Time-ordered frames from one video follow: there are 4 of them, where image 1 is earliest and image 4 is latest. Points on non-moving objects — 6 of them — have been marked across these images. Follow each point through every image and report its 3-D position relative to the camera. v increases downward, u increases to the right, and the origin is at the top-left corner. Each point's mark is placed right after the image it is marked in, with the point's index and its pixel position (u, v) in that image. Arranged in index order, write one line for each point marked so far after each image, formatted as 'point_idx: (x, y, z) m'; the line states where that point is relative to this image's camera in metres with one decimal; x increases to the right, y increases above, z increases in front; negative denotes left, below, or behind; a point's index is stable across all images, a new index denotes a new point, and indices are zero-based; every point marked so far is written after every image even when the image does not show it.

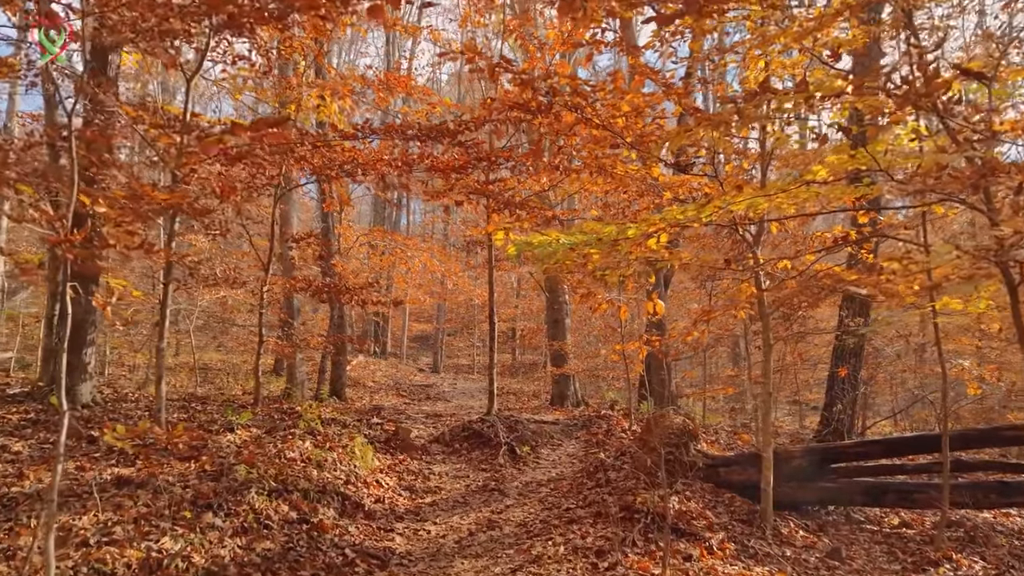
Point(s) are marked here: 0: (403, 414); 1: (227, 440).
0: (-2.2, -2.5, +11.4) m
1: (-3.3, -1.8, +6.6) m
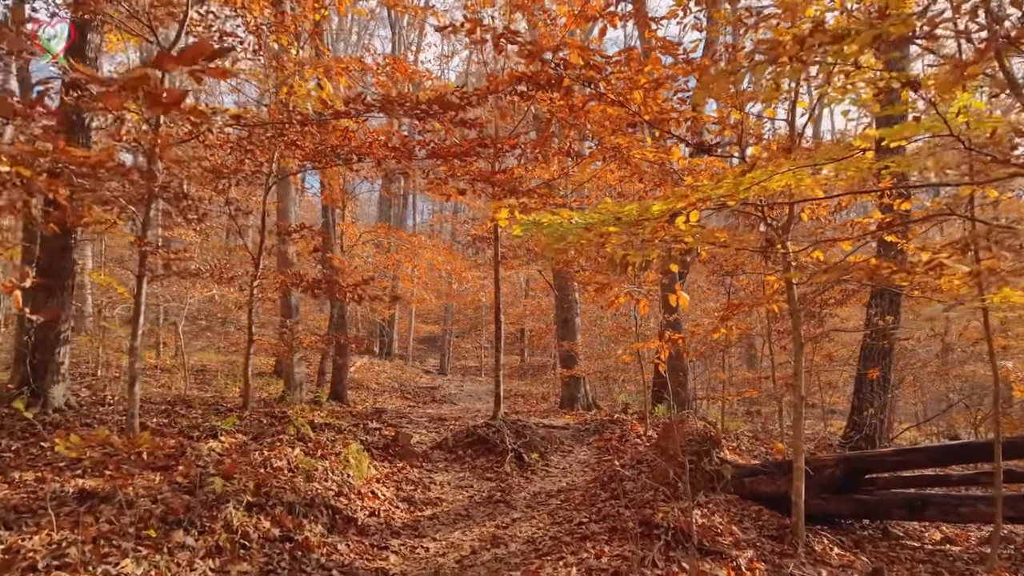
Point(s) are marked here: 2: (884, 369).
0: (-2.0, -2.5, +10.9) m
1: (-3.2, -1.7, +6.0) m
2: (+6.3, -1.4, +9.7) m
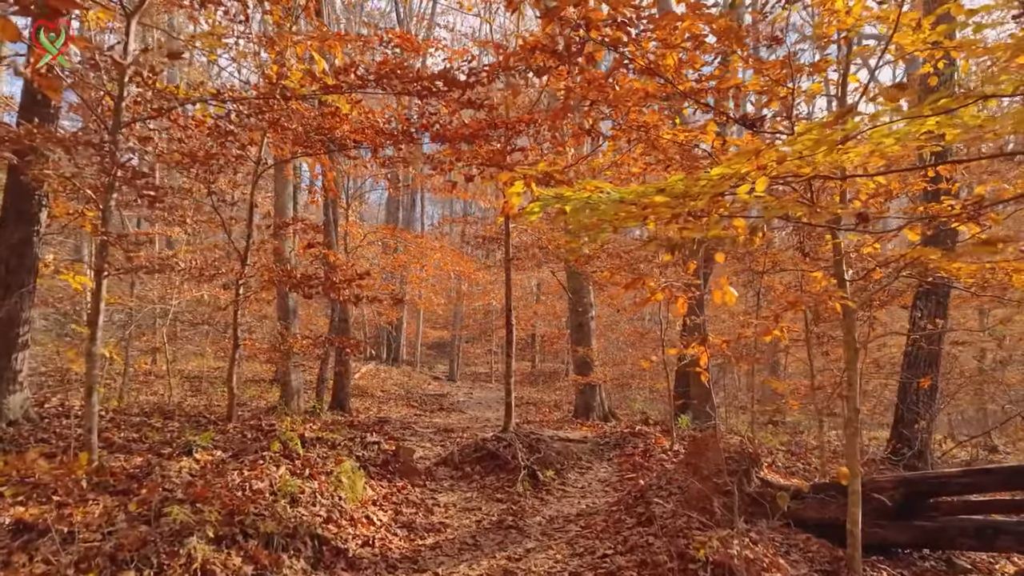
0: (-1.8, -2.5, +10.1) m
1: (-3.1, -1.7, +5.3) m
2: (+6.5, -1.4, +8.8) m
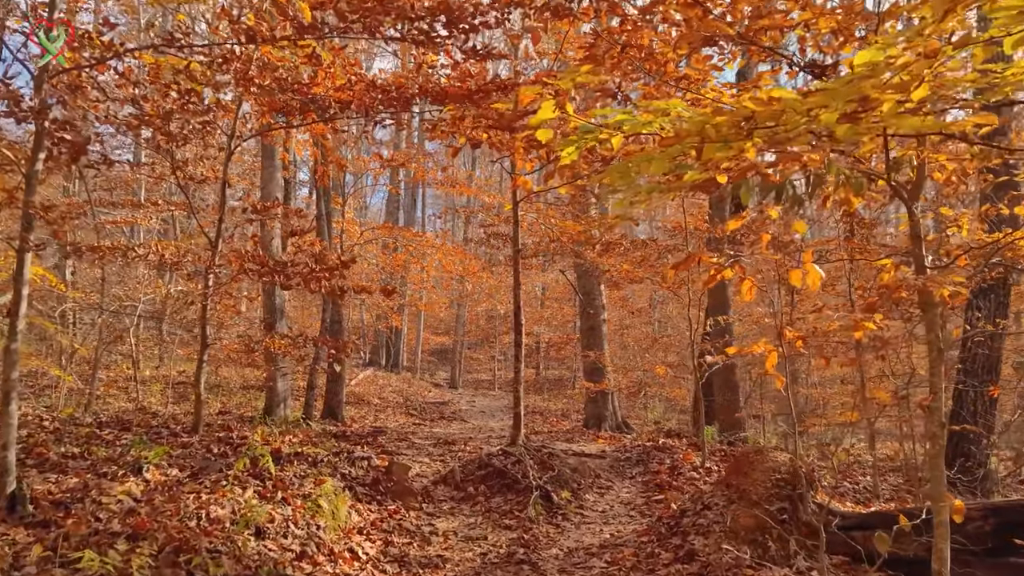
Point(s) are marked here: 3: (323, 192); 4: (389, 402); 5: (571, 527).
0: (-1.7, -2.4, +9.1) m
1: (-3.0, -1.5, +4.3) m
2: (+6.7, -1.3, +7.8) m
3: (-3.4, +1.7, +10.0) m
4: (-3.2, -2.9, +14.6) m
5: (+0.7, -2.6, +6.2) m
